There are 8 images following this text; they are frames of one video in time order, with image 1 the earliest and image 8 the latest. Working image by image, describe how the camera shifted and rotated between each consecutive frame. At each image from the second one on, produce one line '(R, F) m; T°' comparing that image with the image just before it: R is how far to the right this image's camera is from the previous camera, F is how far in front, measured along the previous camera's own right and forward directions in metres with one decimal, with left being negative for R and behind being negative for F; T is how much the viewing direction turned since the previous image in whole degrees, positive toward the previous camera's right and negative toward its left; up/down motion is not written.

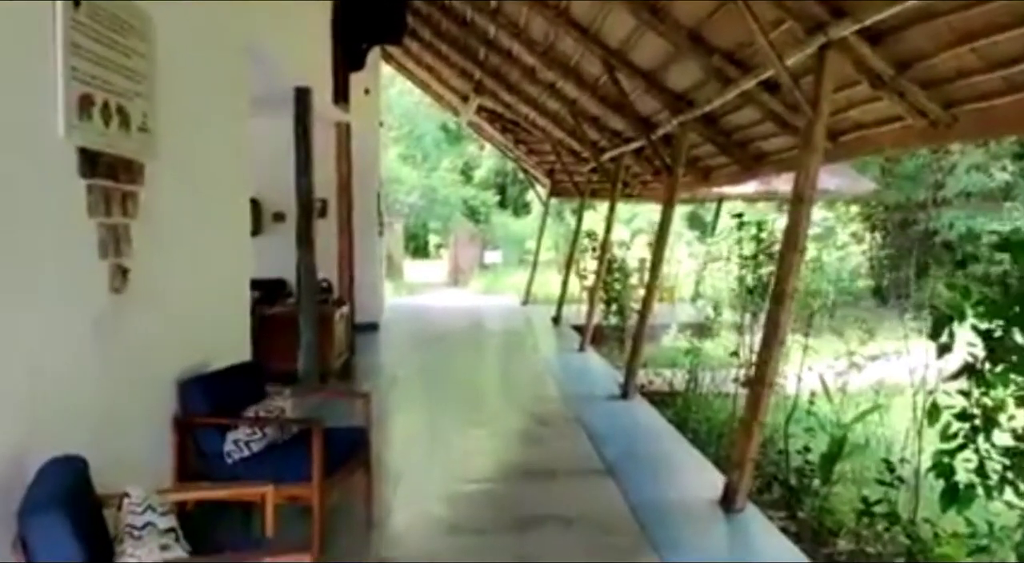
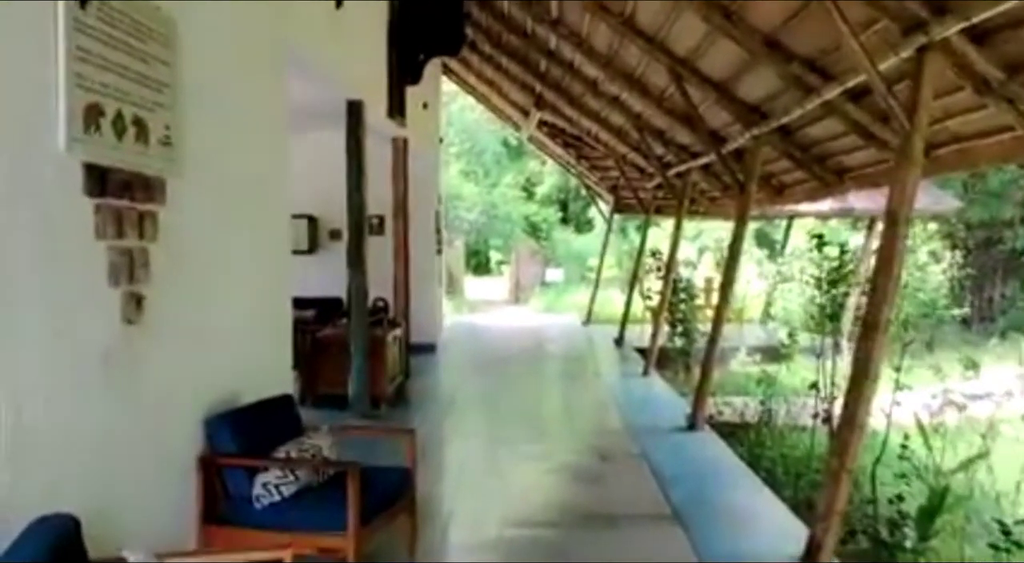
(0.0, +0.5) m; -4°
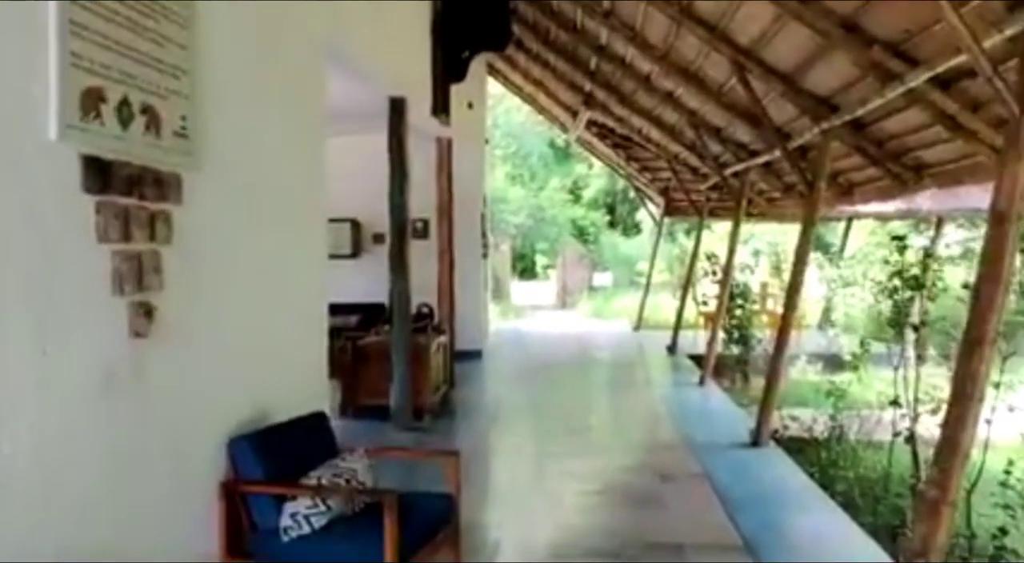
(0.0, +0.4) m; -3°
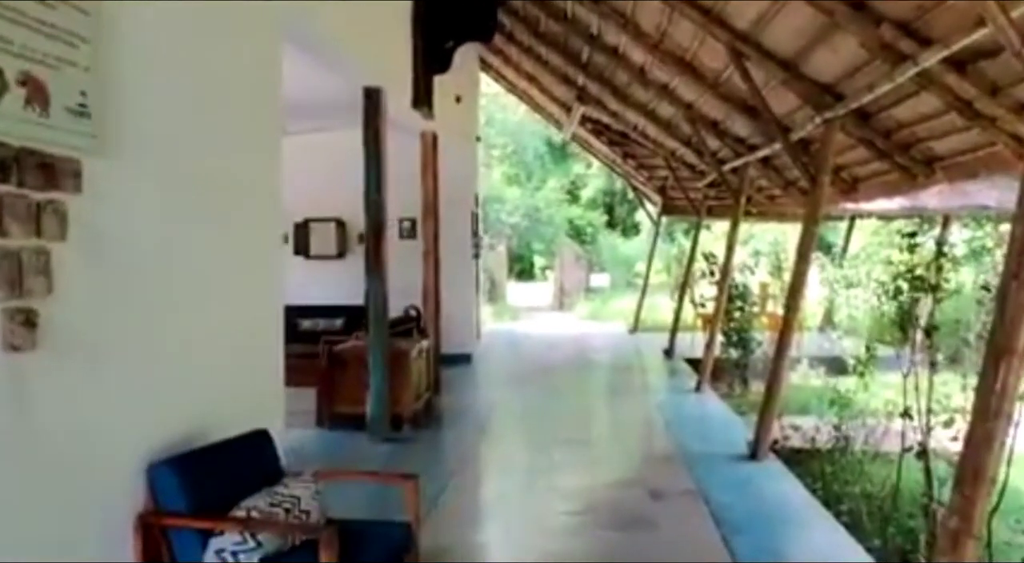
(+0.1, +0.5) m; 0°
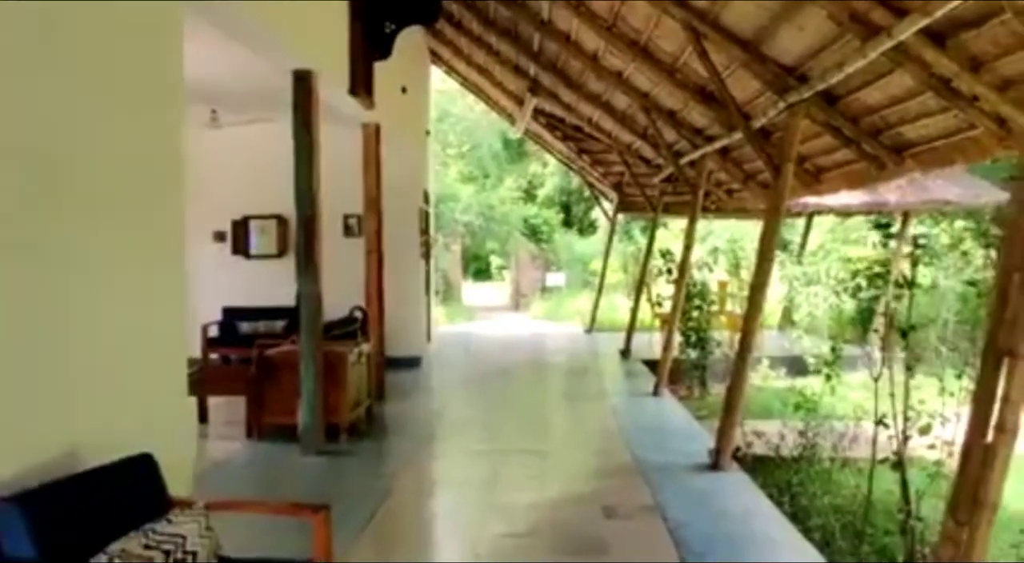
(+0.1, +0.5) m; +2°
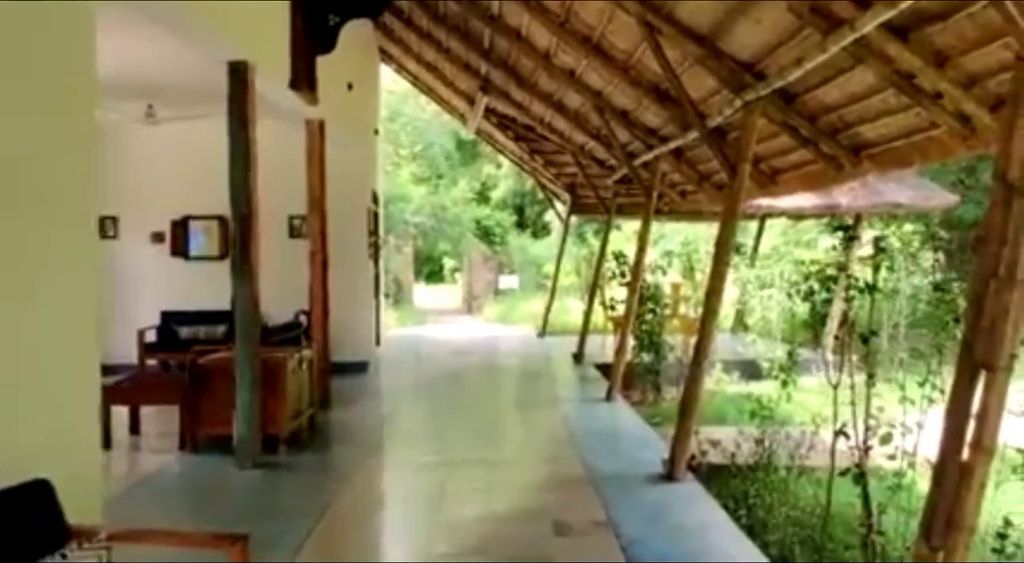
(0.0, +0.3) m; +3°
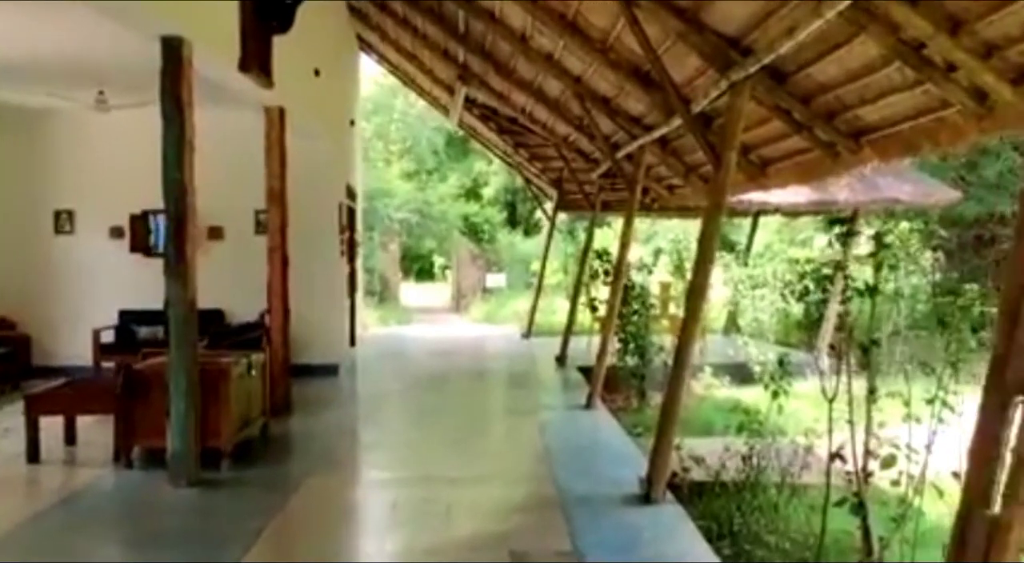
(+0.2, +0.6) m; 0°
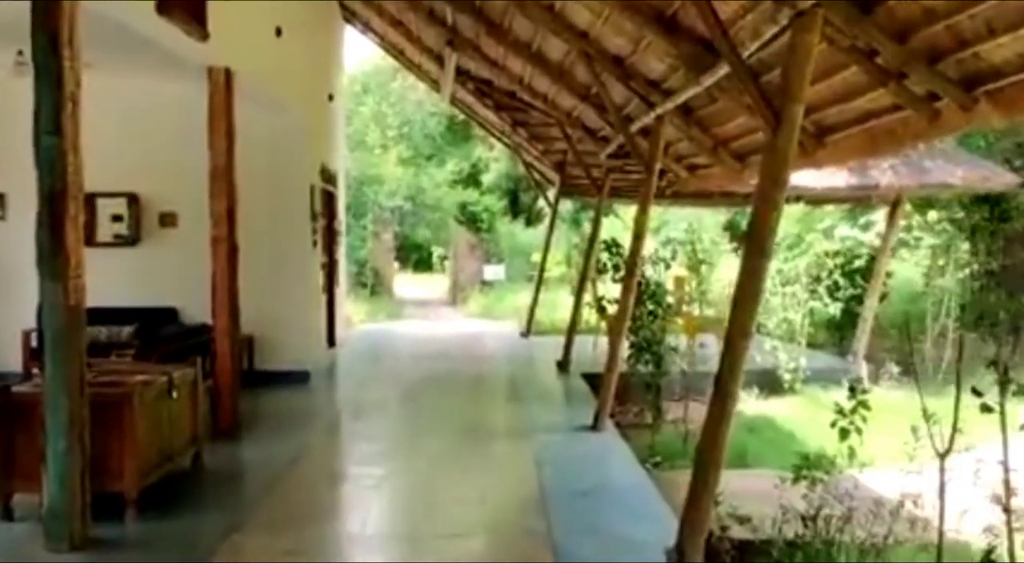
(+0.1, +1.5) m; 0°
